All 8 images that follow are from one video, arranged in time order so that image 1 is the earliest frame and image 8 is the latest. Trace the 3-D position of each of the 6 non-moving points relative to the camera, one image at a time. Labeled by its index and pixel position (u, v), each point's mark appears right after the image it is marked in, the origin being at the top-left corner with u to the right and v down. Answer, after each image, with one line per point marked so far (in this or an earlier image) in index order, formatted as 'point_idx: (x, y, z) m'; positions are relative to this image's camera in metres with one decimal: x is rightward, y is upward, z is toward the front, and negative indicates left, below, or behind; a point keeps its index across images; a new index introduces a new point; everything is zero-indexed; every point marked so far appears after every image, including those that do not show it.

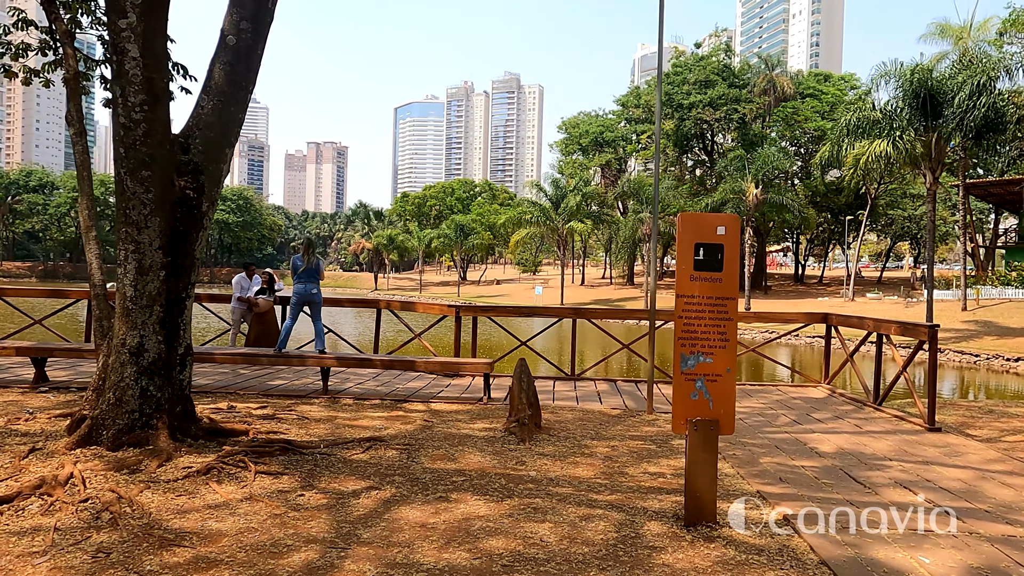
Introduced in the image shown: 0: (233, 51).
0: (-1.5, +1.3, +4.1) m
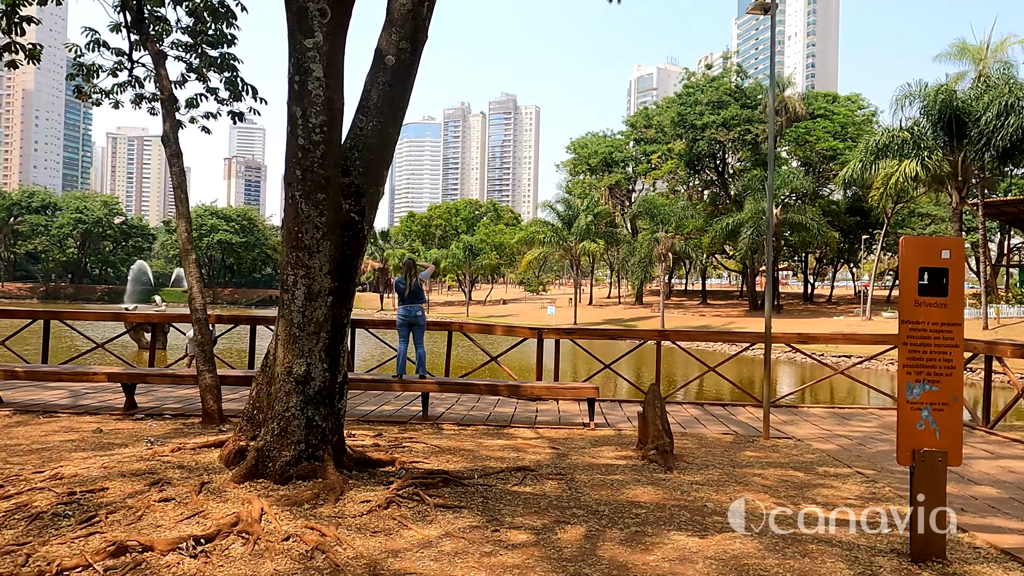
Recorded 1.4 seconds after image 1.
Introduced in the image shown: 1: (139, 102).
0: (-0.6, +1.1, +4.0) m
1: (-4.2, +2.1, +8.7) m
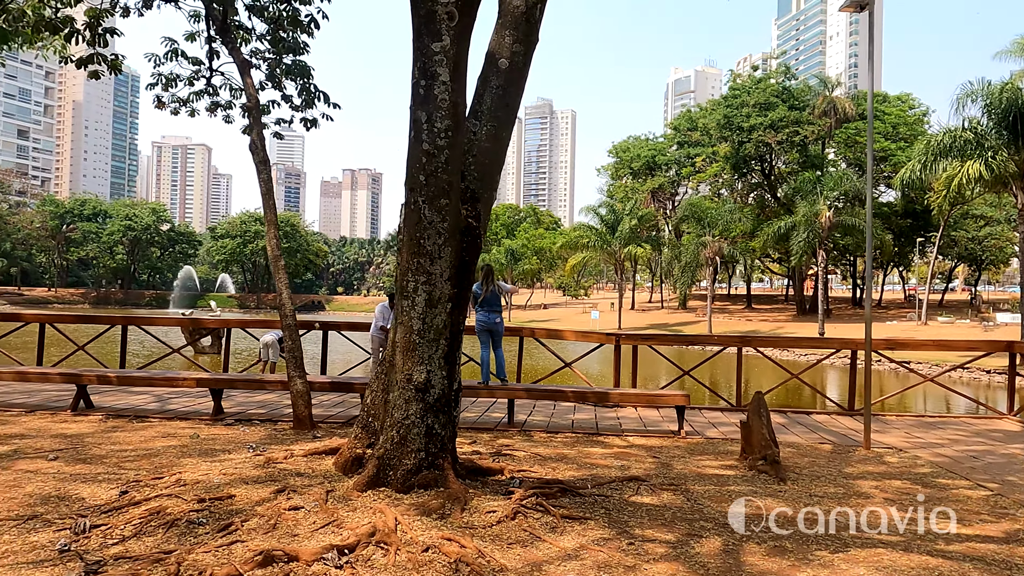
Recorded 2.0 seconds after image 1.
0: (0.0, +1.1, +4.0) m
1: (-3.4, +2.0, +8.8) m
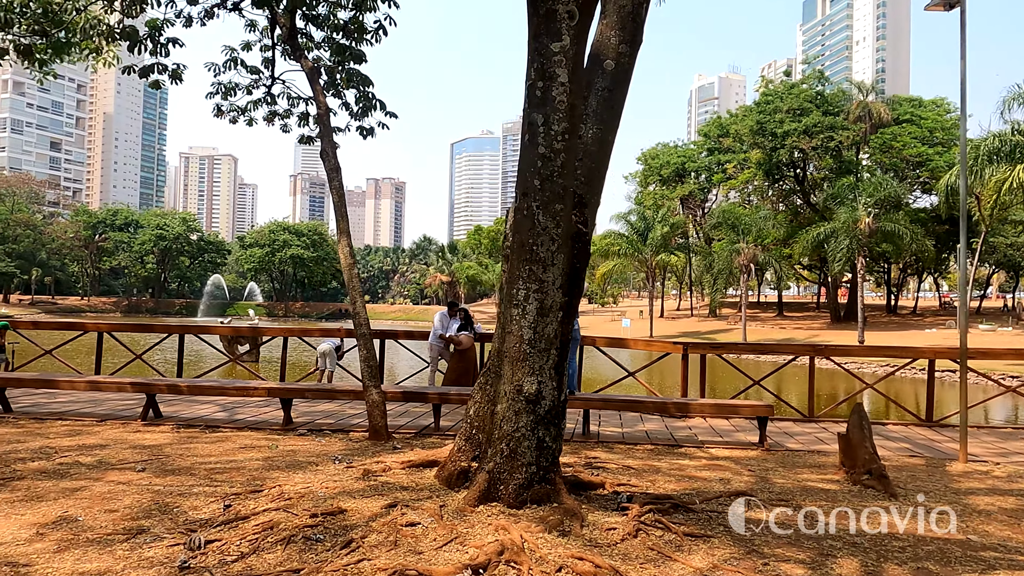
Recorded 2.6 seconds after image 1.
0: (+0.5, +1.1, +3.8) m
1: (-2.8, +1.9, +8.8) m
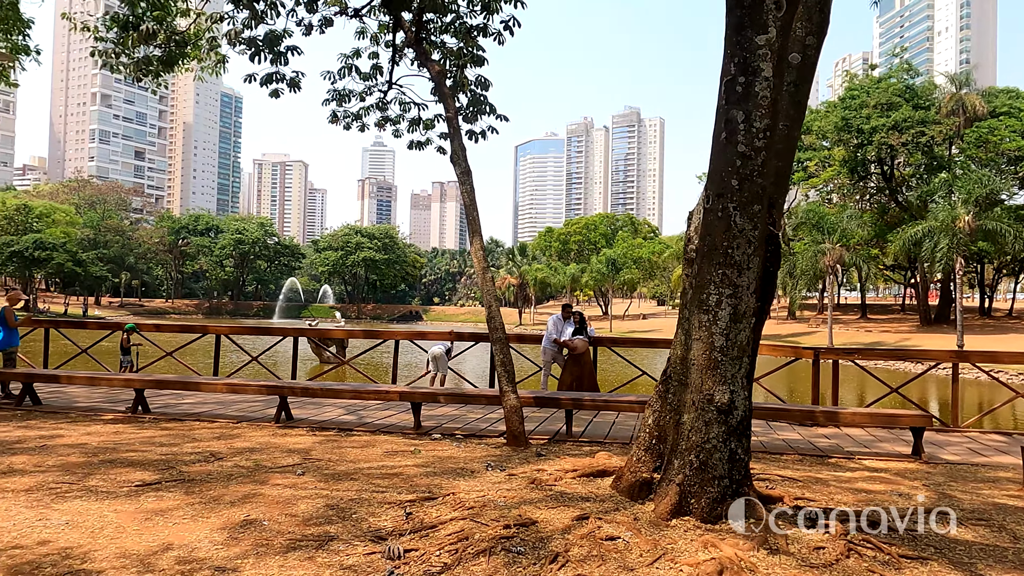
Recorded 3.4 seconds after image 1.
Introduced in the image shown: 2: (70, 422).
0: (+1.4, +1.0, +3.7) m
1: (-1.5, +1.9, +8.9) m
2: (-3.7, -1.1, +6.5) m
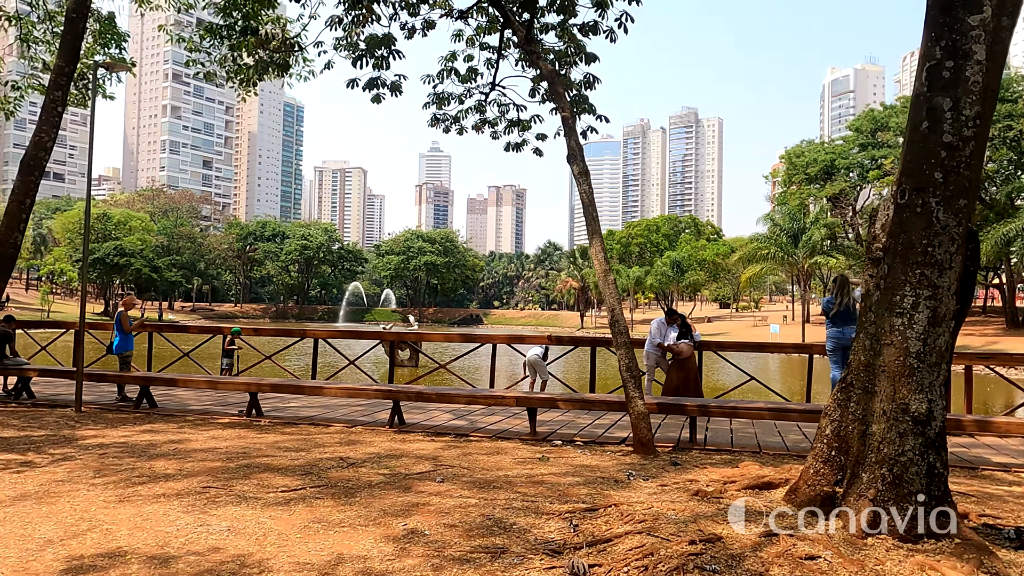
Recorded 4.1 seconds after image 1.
0: (+2.1, +1.0, +3.4) m
1: (-0.3, +1.8, +8.8) m
2: (-2.8, -1.2, +6.6) m
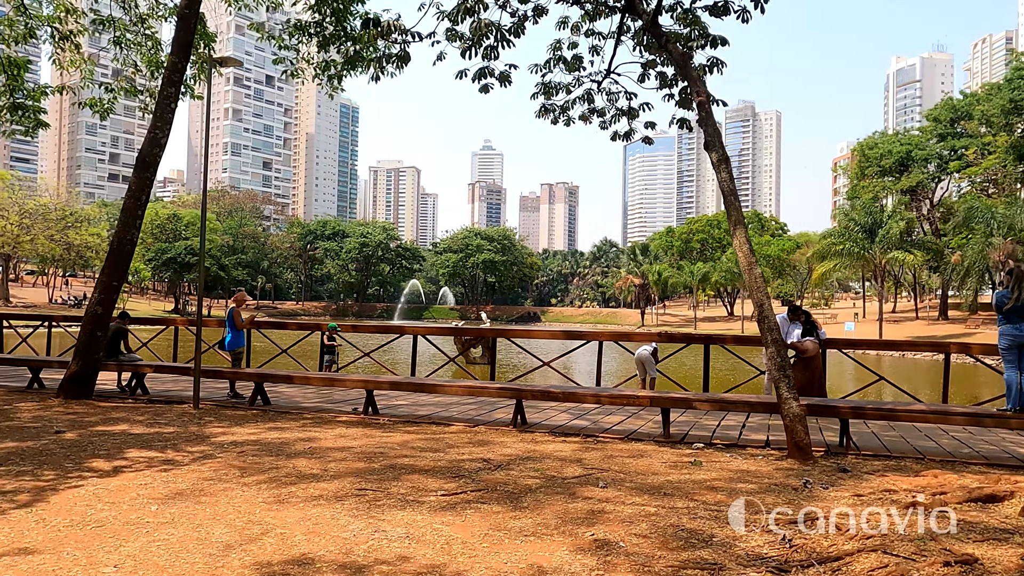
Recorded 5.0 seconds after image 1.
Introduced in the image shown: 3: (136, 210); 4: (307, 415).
0: (+3.0, +1.1, +3.0) m
1: (+0.9, +1.9, +8.5) m
2: (-1.7, -1.1, +6.5) m
3: (-3.6, +0.8, +7.4) m
4: (-1.8, -1.1, +6.9) m
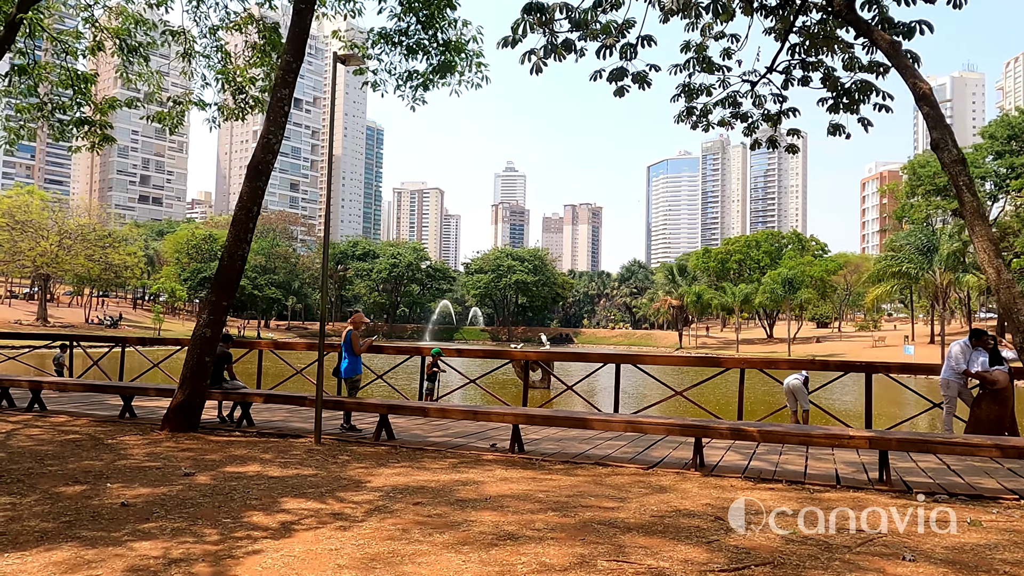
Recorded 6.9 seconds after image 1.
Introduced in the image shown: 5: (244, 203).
0: (+4.2, +1.0, +2.1) m
1: (+2.2, +1.7, +7.8) m
2: (-0.4, -1.3, +5.7) m
3: (-2.3, +0.6, +6.7) m
4: (-0.5, -1.3, +6.1) m
5: (-2.4, +0.8, +6.7) m
